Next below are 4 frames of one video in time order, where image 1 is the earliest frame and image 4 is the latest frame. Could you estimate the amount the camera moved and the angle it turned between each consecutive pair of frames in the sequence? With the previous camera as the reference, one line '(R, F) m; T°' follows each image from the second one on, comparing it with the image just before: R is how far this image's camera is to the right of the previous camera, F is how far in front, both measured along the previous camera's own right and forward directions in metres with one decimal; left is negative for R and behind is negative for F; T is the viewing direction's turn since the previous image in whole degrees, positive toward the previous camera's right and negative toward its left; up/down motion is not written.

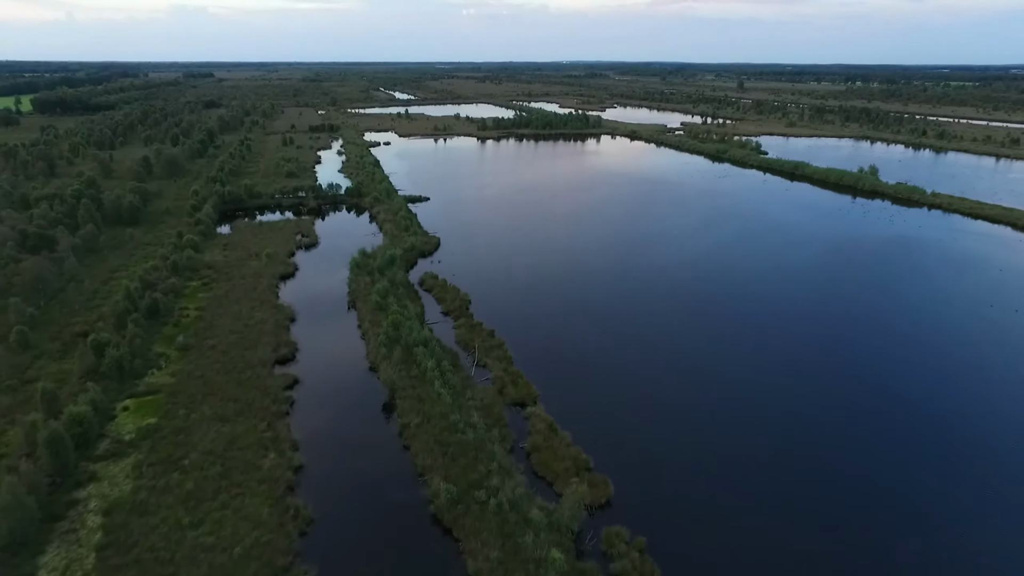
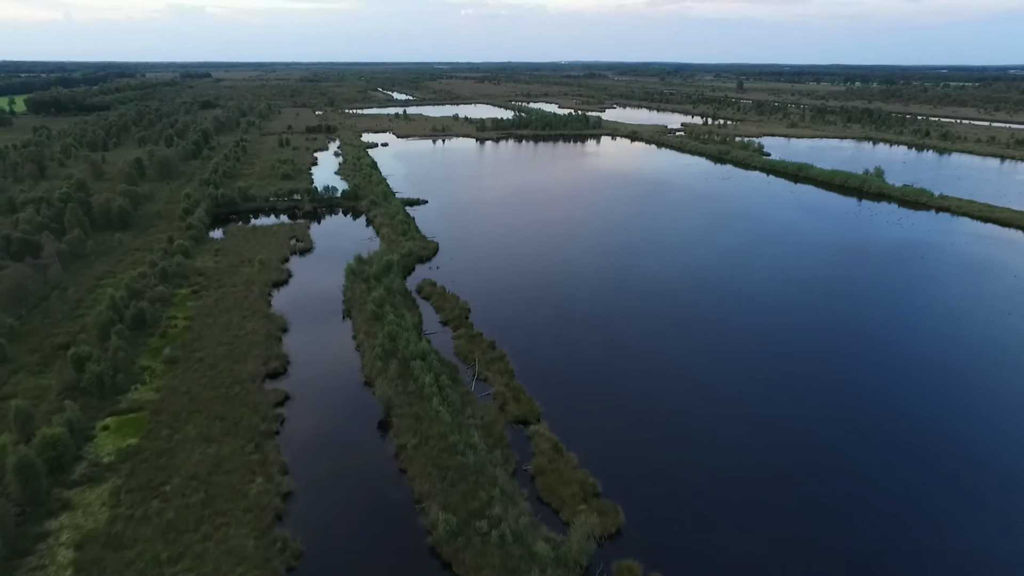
(-0.1, +0.9) m; 0°
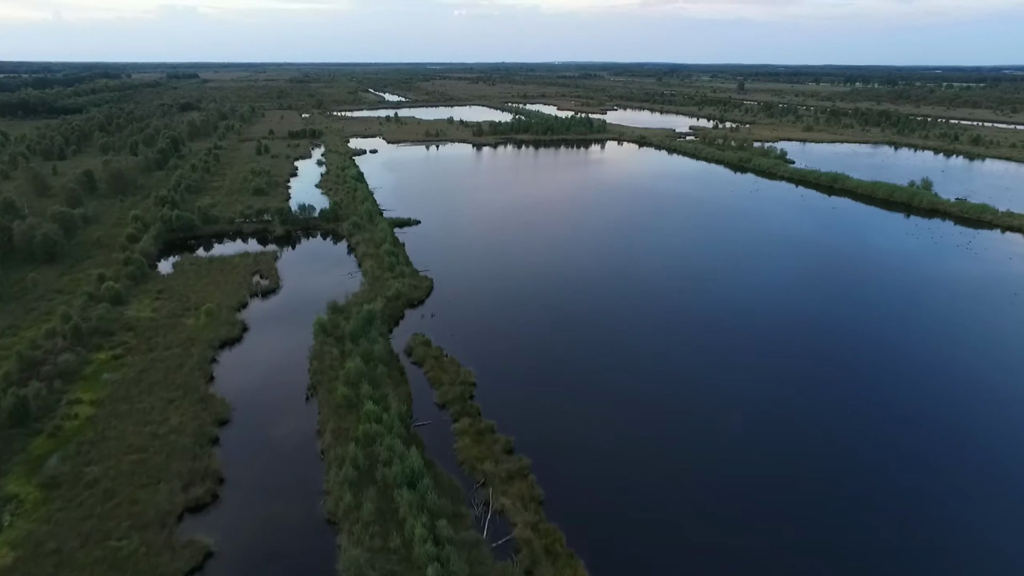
(-0.7, +5.7) m; +1°
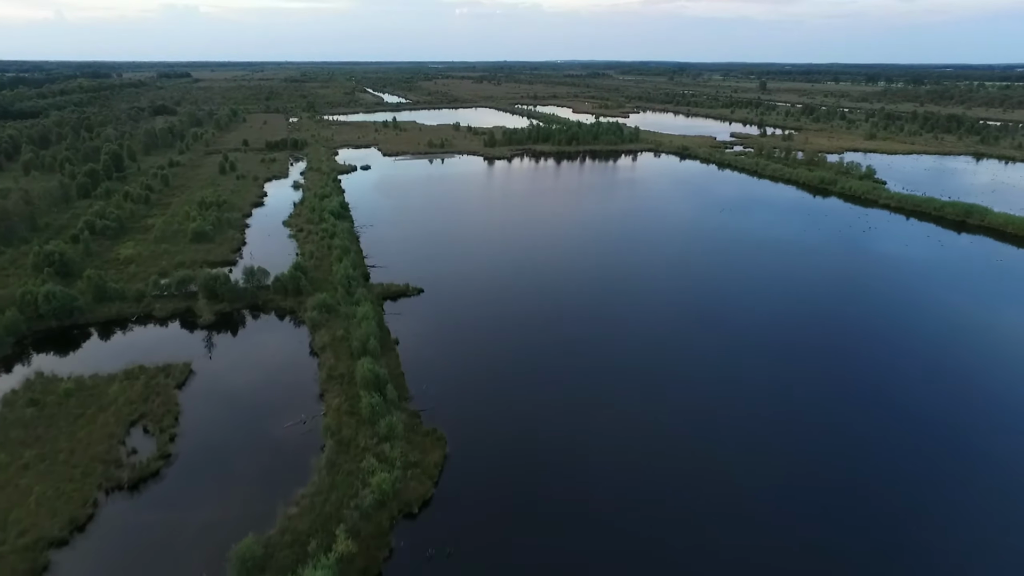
(-1.8, +11.6) m; 0°
